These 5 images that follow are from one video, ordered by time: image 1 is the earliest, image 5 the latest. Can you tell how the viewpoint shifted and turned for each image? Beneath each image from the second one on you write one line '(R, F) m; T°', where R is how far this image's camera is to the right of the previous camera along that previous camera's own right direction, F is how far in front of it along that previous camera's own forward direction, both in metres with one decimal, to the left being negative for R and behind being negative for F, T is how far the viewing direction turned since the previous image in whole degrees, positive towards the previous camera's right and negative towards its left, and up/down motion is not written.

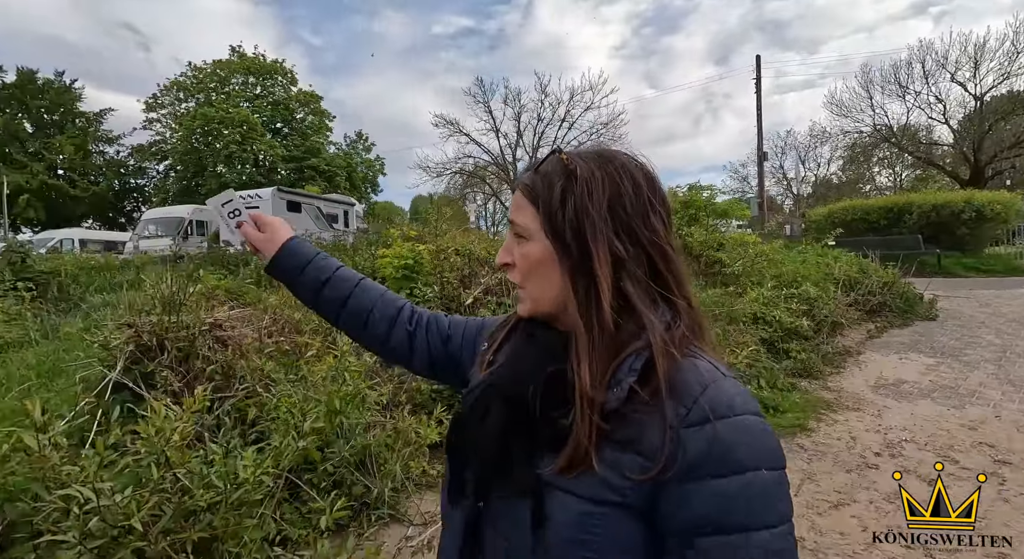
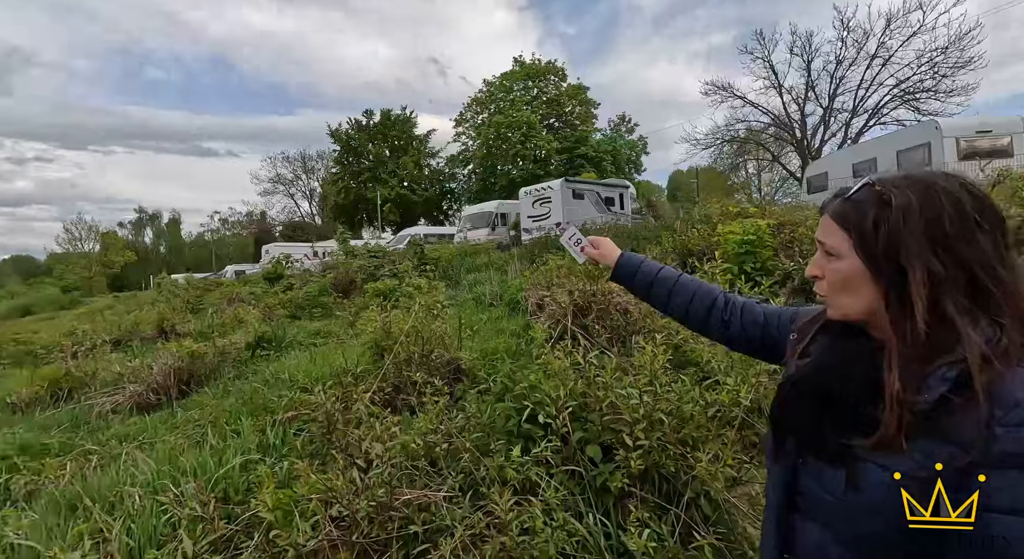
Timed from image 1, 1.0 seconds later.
(-0.4, -0.6) m; -30°
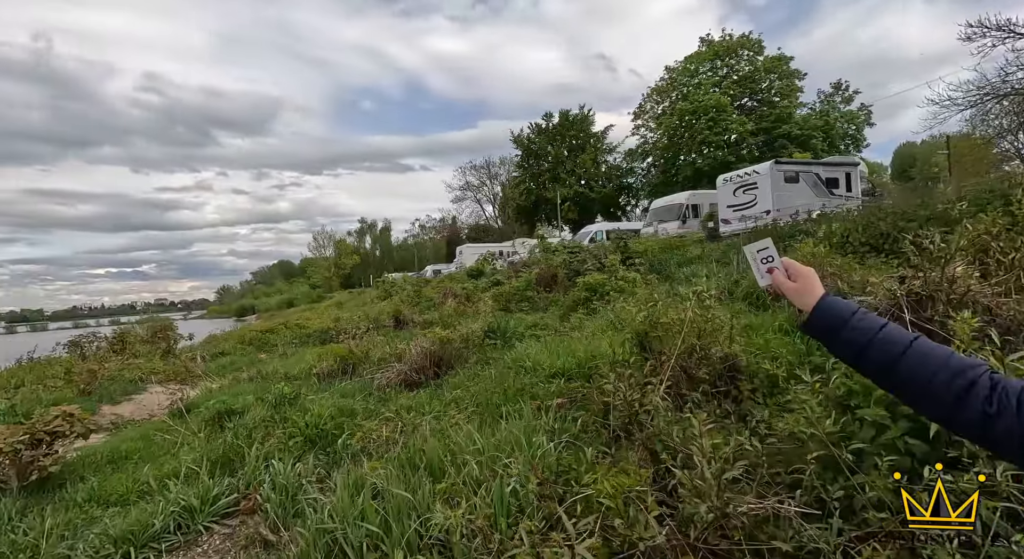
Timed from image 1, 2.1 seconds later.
(-0.5, 0.0) m; -20°
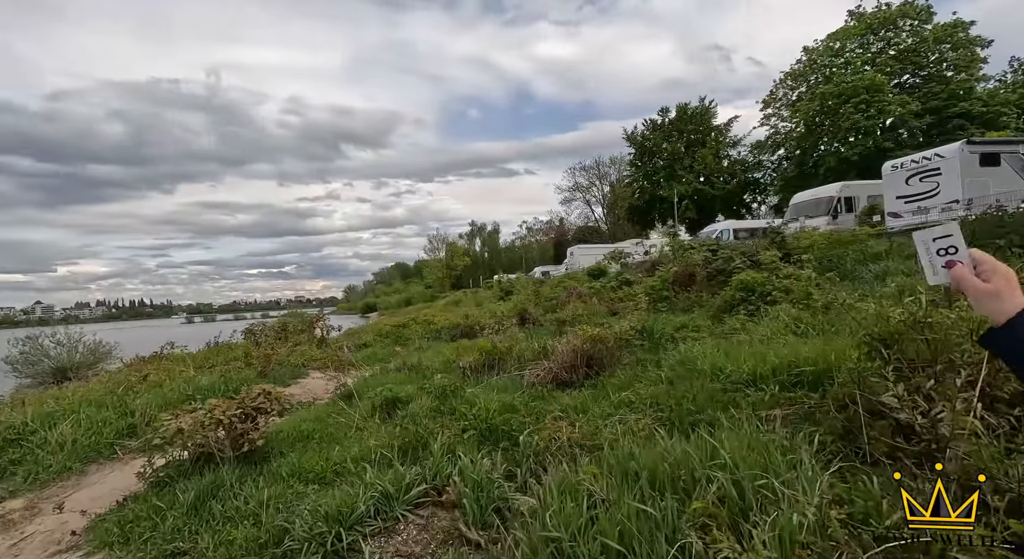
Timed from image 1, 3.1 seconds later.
(-0.5, +0.2) m; -13°
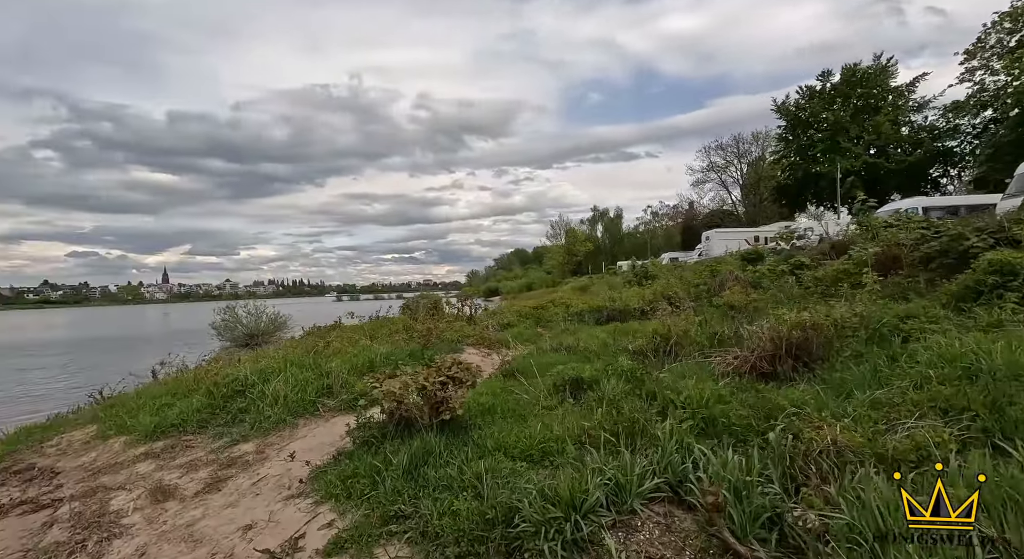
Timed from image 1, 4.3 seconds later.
(-0.6, +0.3) m; -15°
